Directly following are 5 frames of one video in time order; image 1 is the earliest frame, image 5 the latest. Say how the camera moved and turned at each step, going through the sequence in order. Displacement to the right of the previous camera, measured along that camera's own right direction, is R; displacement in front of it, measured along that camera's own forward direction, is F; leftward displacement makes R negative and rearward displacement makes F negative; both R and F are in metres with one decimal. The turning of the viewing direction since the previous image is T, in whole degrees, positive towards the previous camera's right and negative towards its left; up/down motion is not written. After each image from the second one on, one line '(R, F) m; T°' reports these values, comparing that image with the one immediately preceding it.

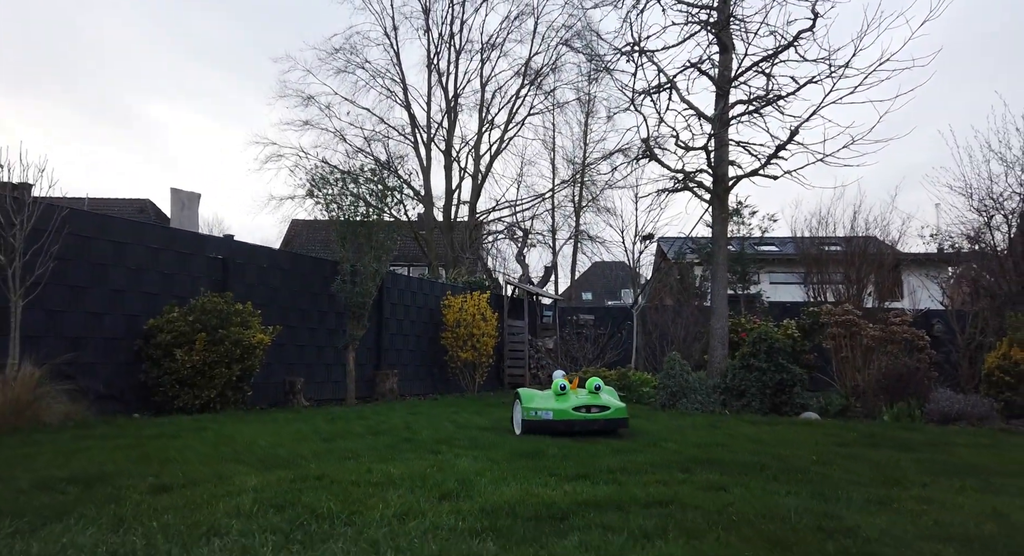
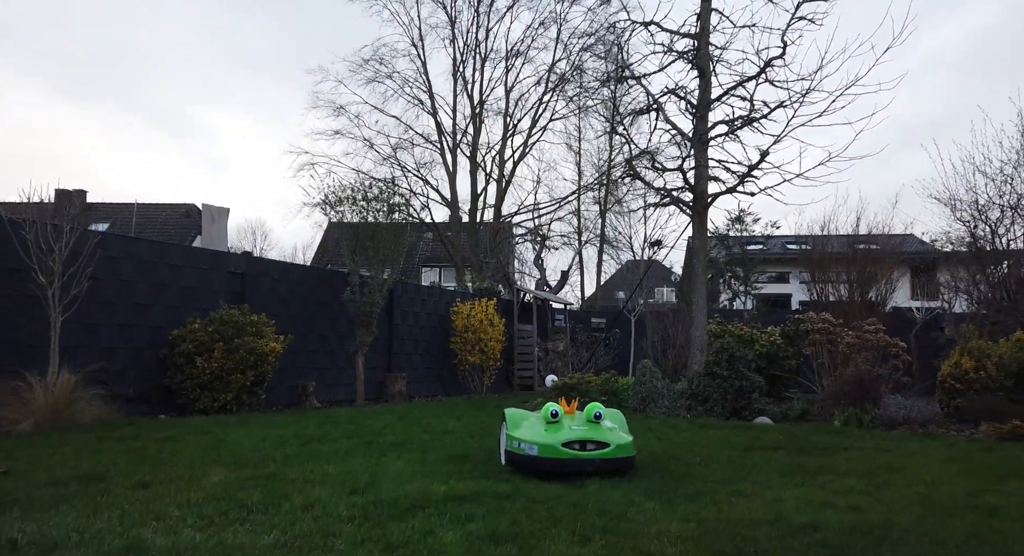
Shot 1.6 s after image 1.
(+0.6, -0.7) m; -3°
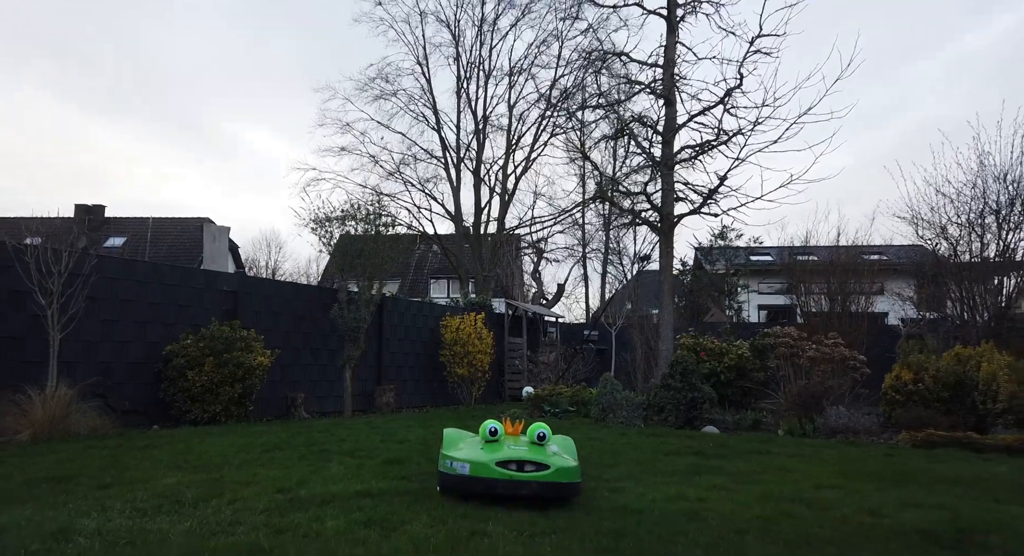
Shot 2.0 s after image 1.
(+0.6, -0.6) m; -1°
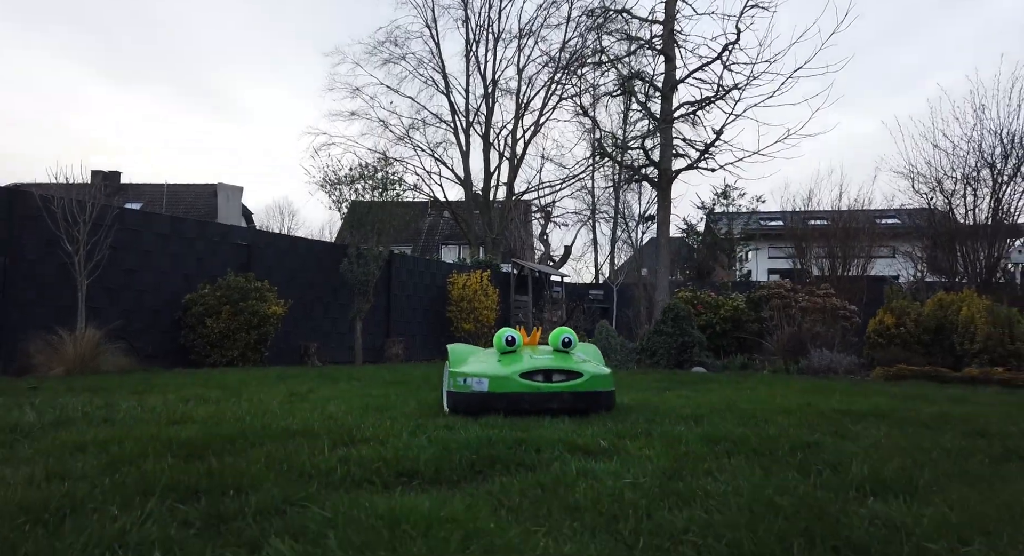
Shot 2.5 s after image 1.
(+0.1, -0.4) m; -1°
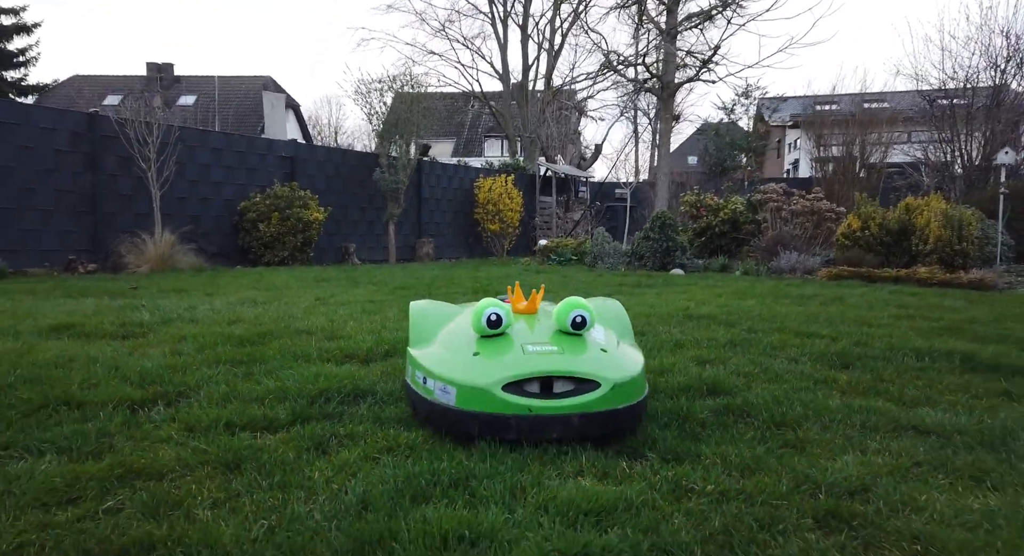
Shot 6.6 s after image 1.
(+0.6, -1.3) m; -4°
